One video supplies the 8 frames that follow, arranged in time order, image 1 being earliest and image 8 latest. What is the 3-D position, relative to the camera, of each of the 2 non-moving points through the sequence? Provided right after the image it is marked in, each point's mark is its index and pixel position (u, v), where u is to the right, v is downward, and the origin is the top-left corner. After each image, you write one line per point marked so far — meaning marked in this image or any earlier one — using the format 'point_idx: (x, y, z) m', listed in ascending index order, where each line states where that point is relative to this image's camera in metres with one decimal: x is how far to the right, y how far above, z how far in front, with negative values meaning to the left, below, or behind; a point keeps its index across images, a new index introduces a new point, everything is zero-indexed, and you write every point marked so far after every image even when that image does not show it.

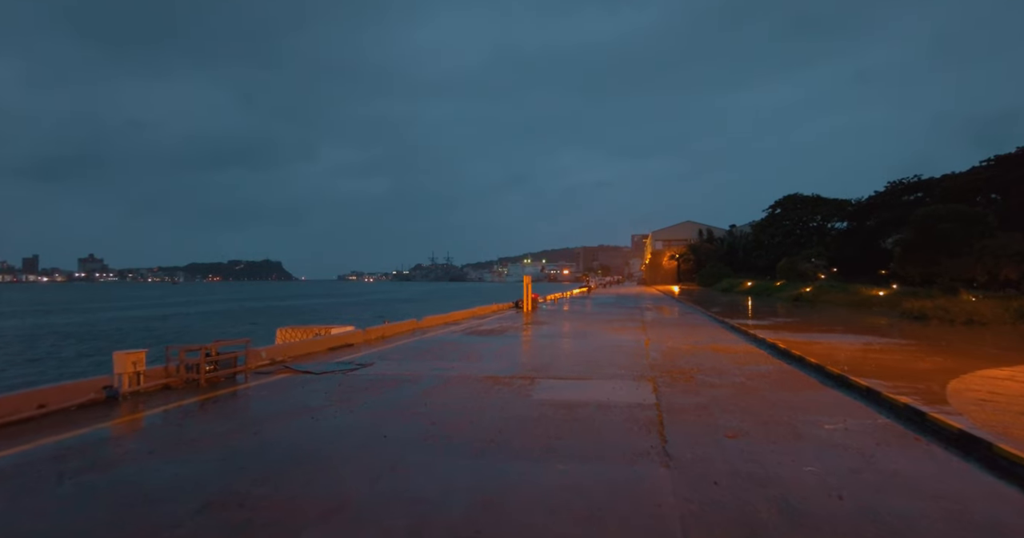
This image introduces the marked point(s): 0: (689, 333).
0: (+6.2, -2.3, +17.2) m
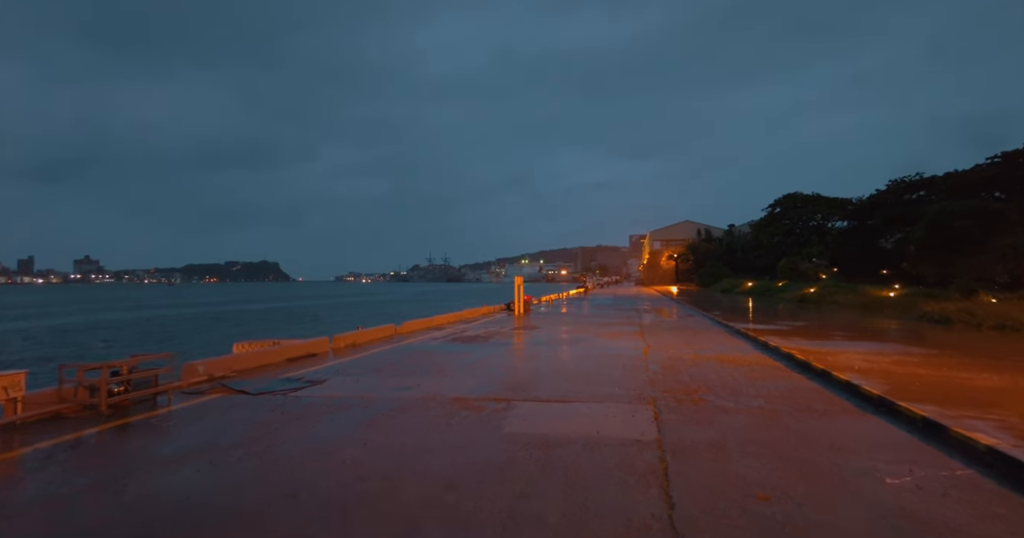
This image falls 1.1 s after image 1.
0: (+5.7, -2.3, +15.7) m
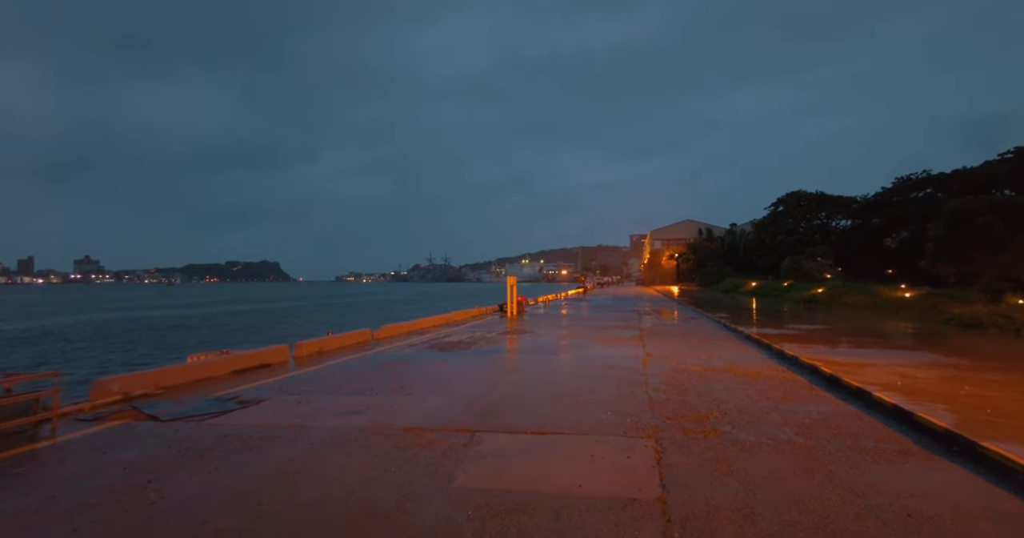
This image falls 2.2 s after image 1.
0: (+5.3, -2.3, +14.1) m
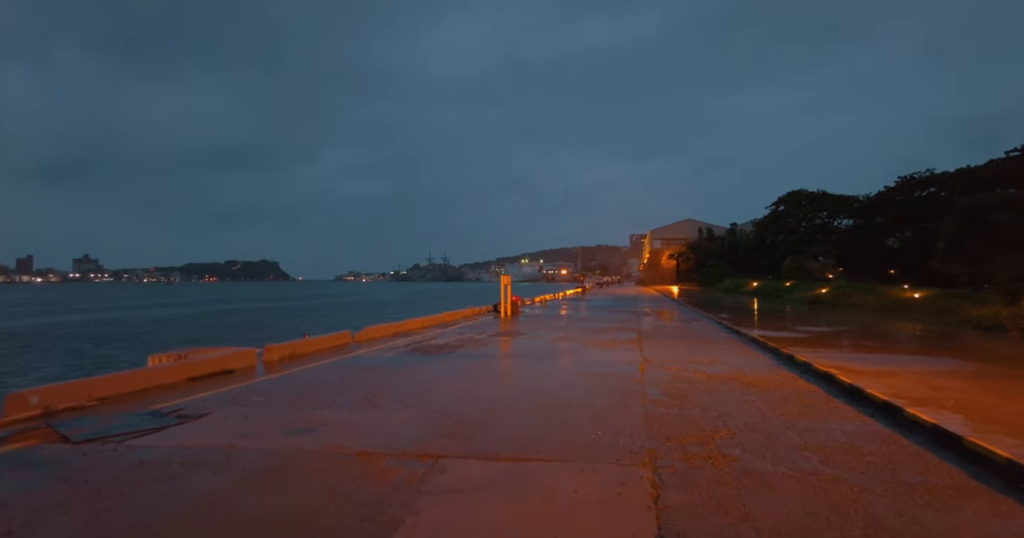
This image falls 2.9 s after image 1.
0: (+5.0, -2.2, +13.2) m
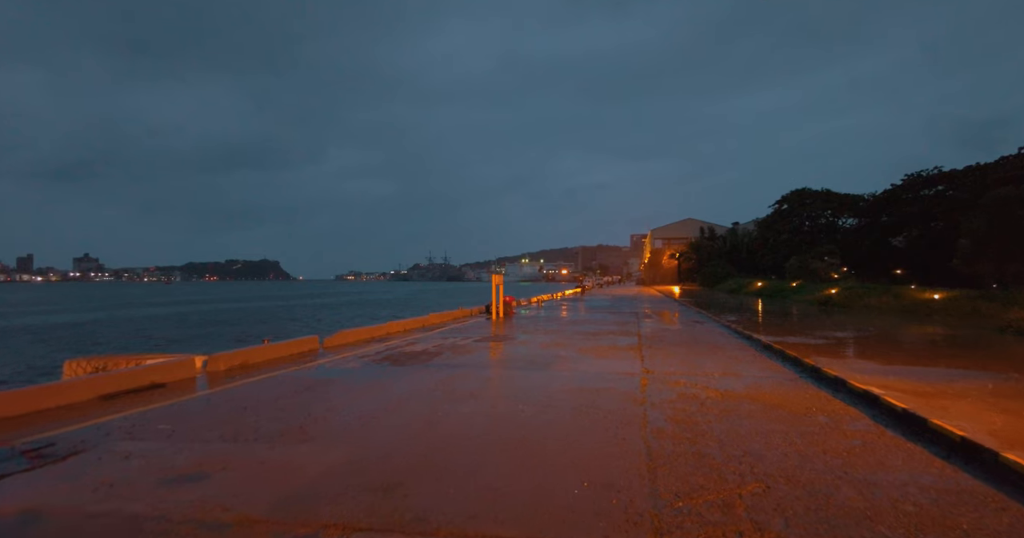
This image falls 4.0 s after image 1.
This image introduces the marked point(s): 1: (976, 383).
0: (+4.6, -2.2, +11.6) m
1: (+8.6, -2.1, +9.1) m
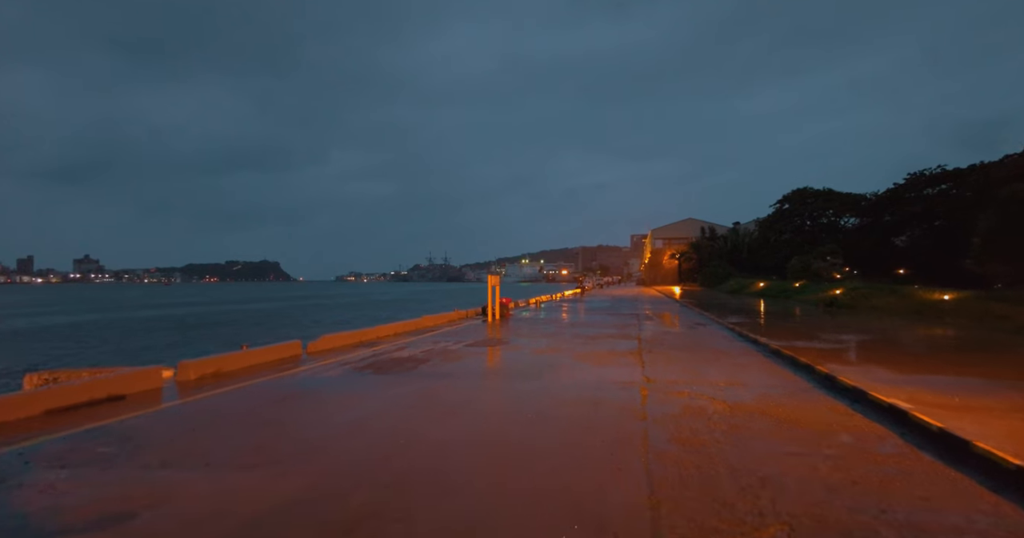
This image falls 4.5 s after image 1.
0: (+4.4, -2.2, +10.9) m
1: (+8.5, -2.1, +8.4) m
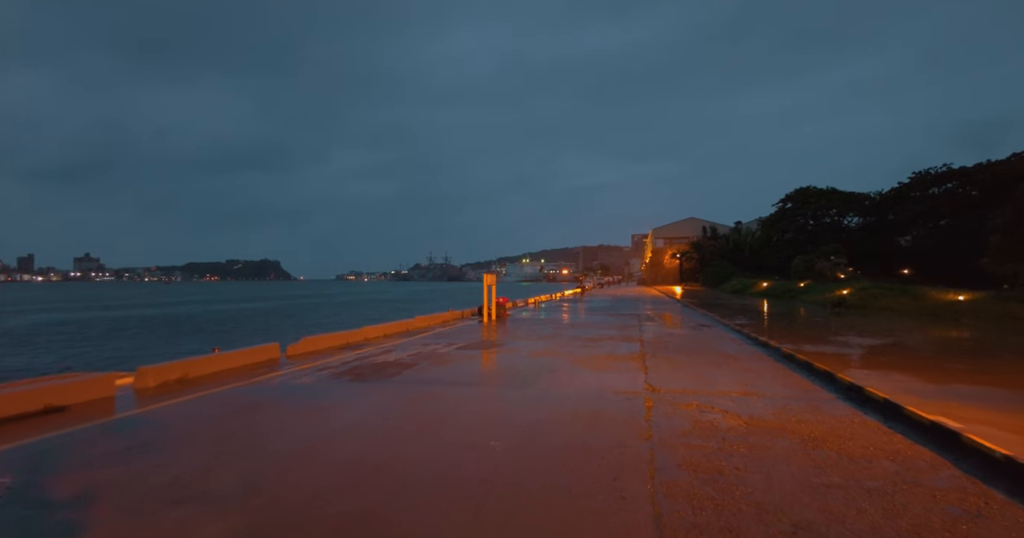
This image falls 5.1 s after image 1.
0: (+4.2, -2.1, +10.0) m
1: (+8.3, -2.1, +7.5) m
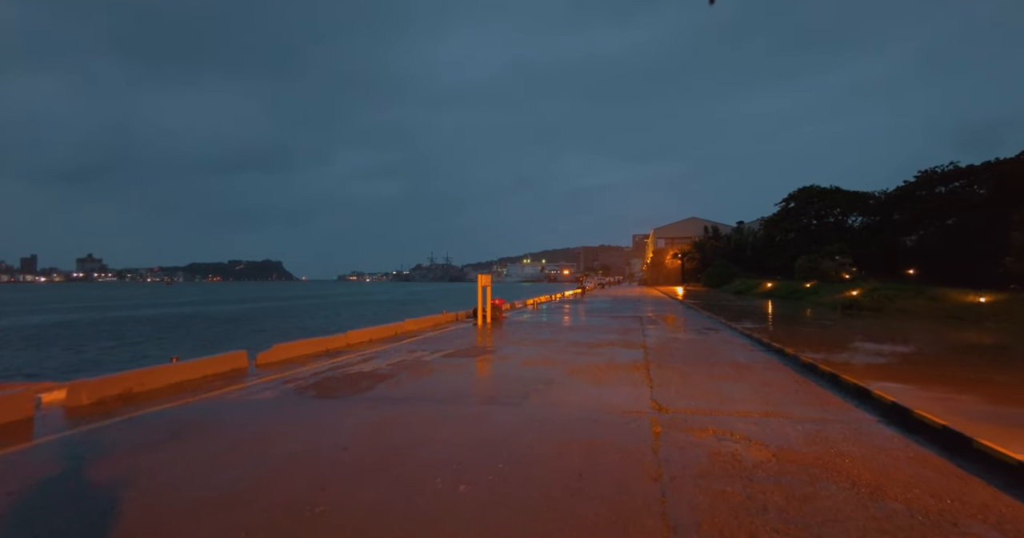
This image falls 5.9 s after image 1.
0: (+4.0, -2.1, +8.9) m
1: (+8.1, -2.1, +6.3) m
